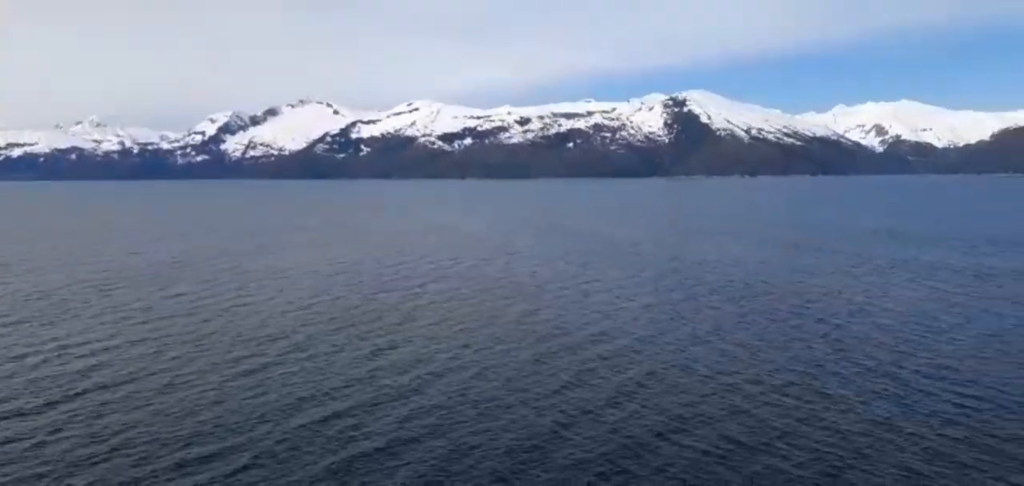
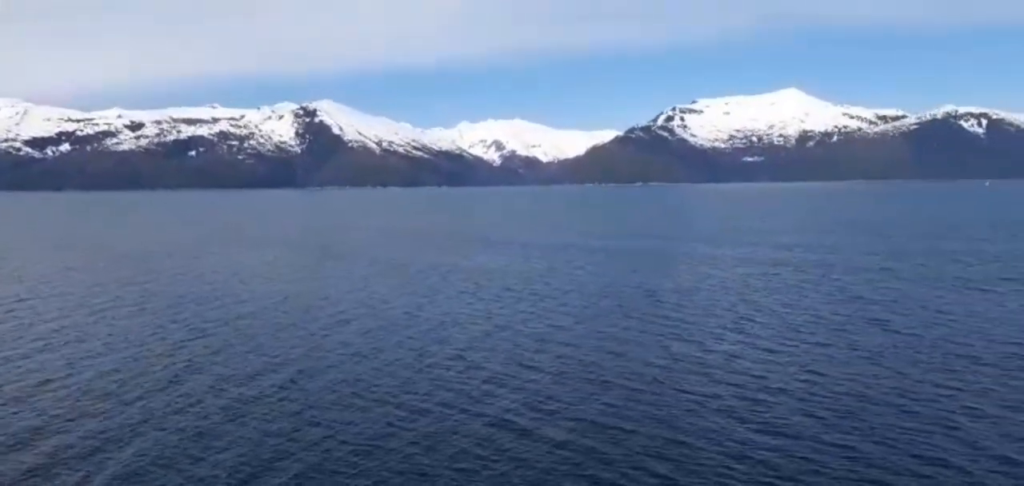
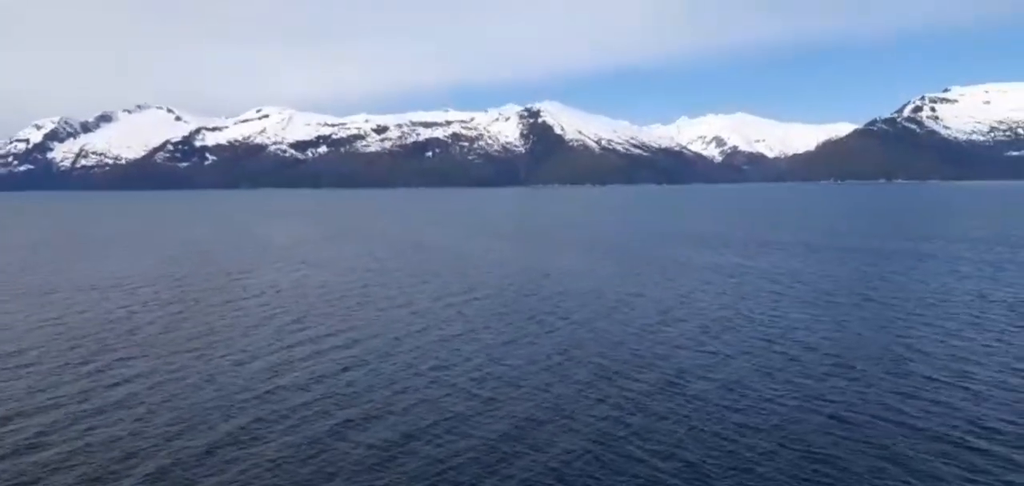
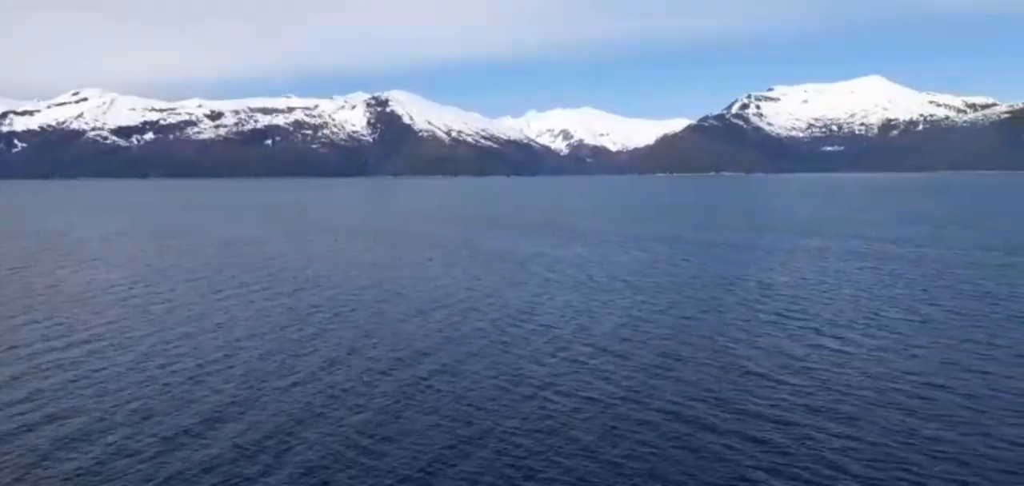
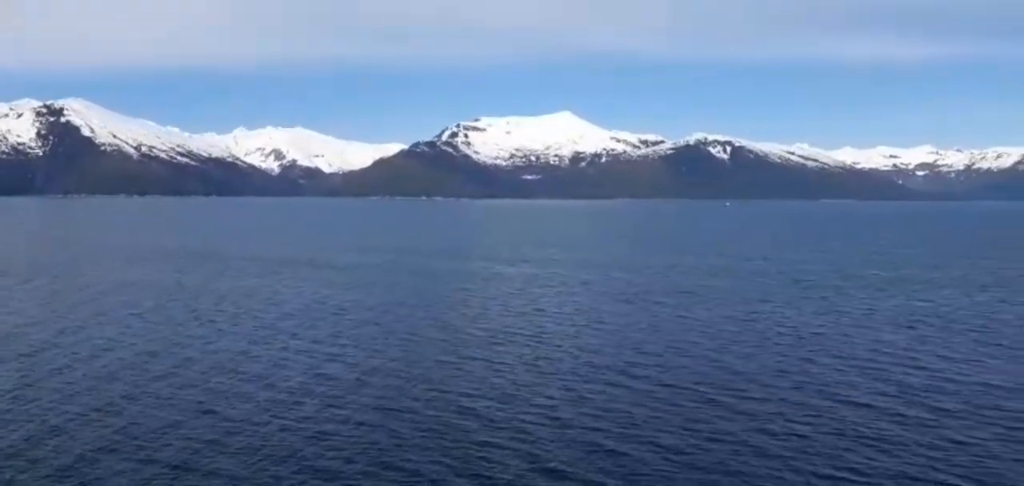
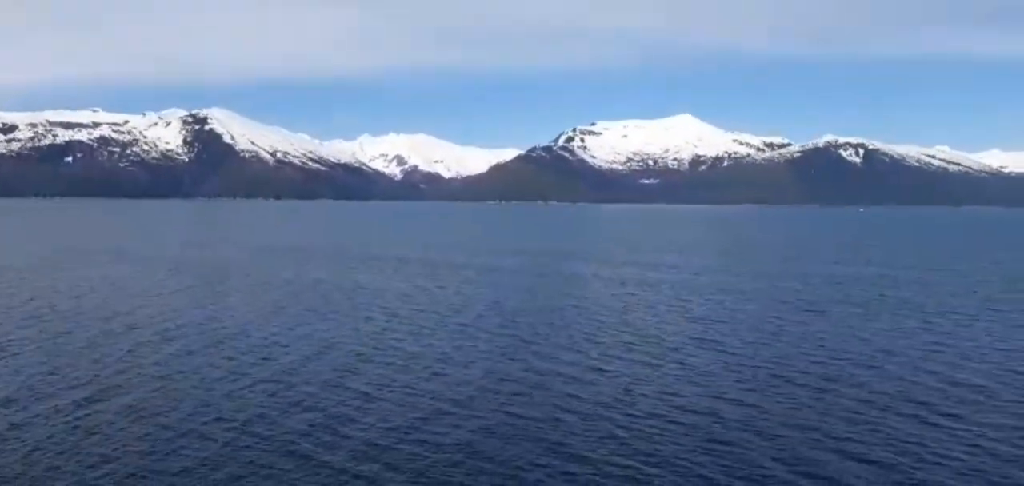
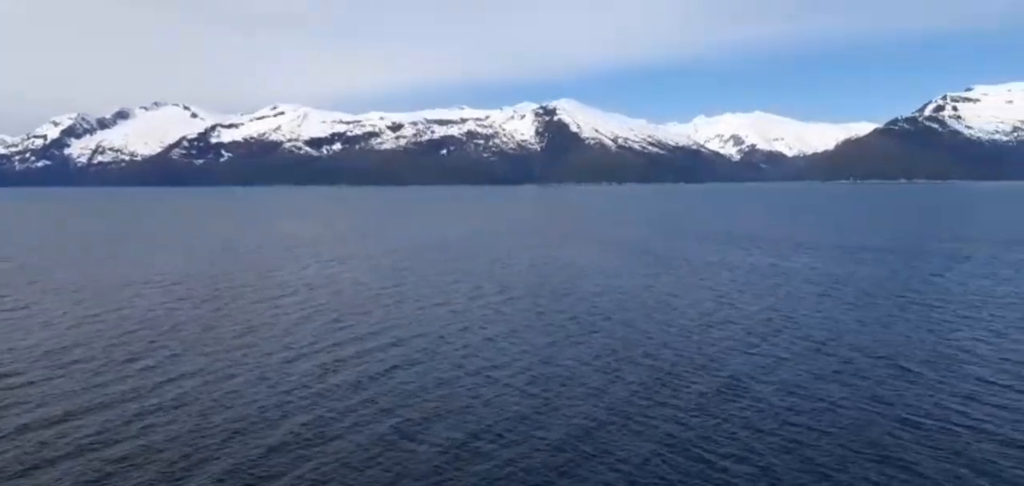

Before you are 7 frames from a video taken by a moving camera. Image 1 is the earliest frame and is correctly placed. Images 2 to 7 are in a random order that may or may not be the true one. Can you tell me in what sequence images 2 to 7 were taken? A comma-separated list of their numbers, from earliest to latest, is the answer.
7, 3, 4, 2, 6, 5
